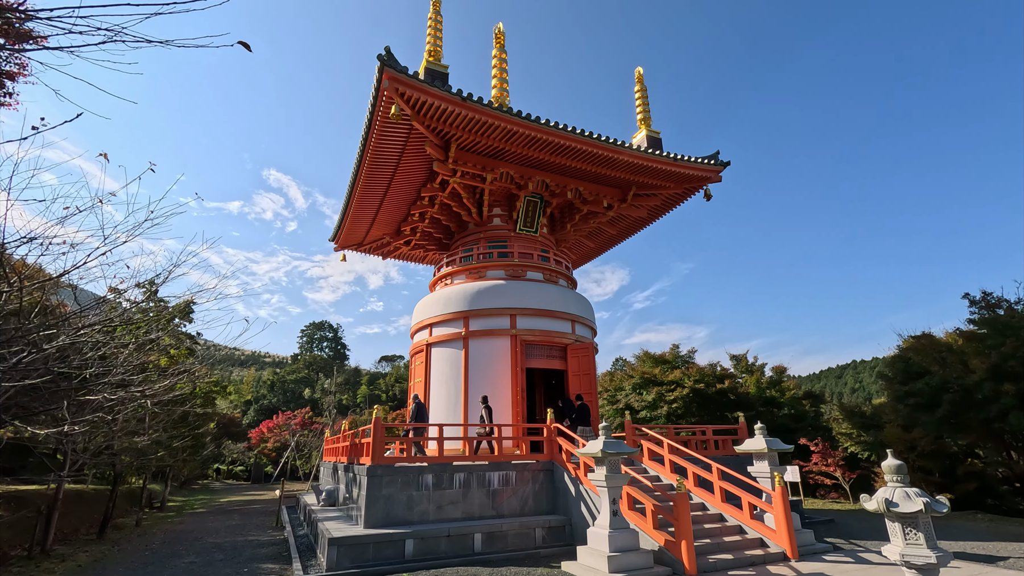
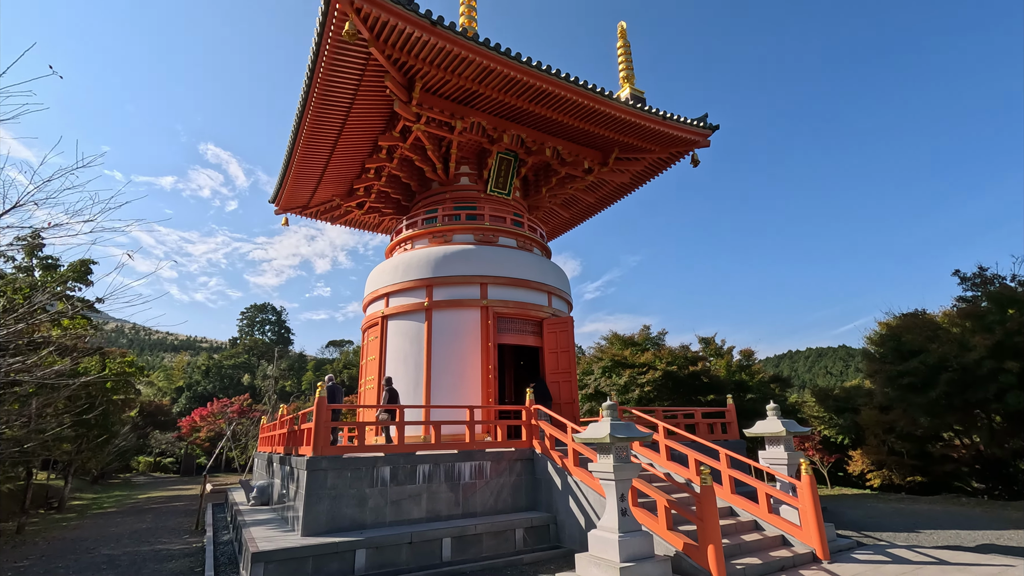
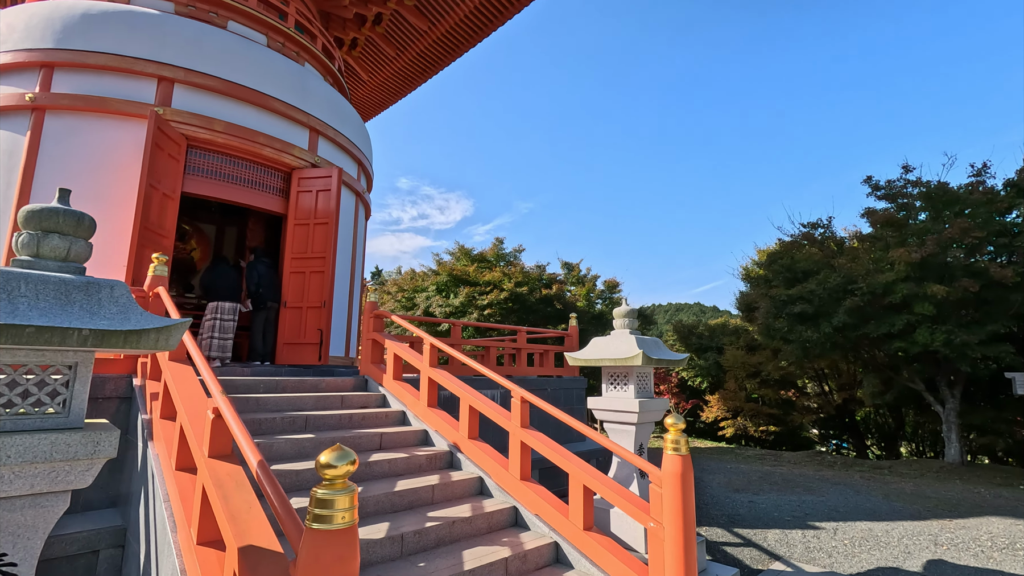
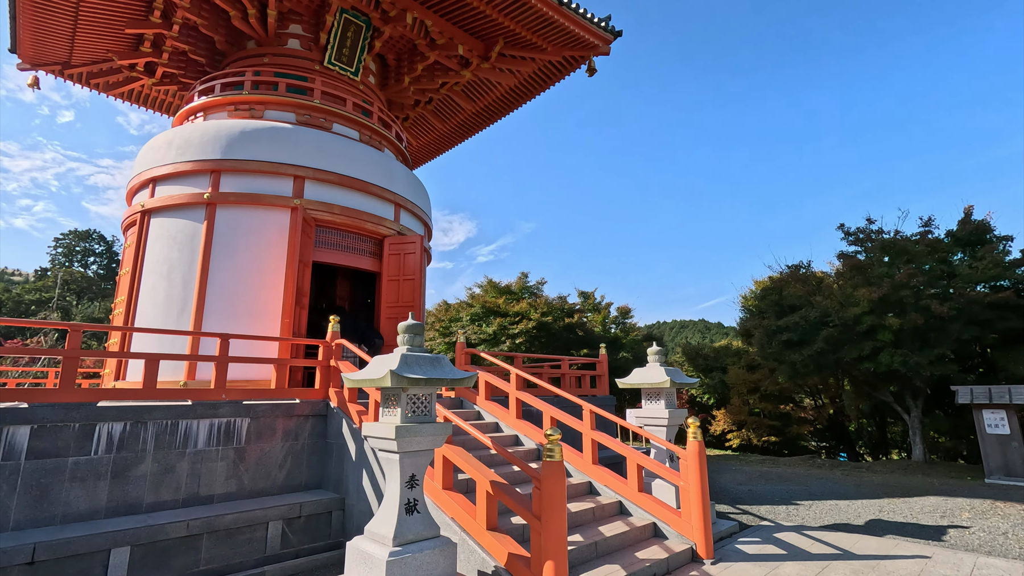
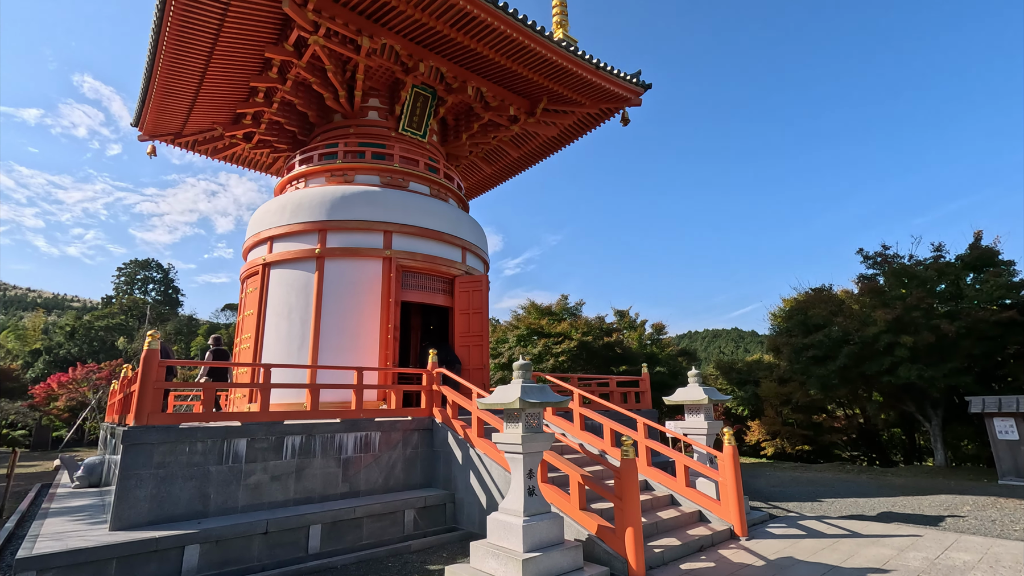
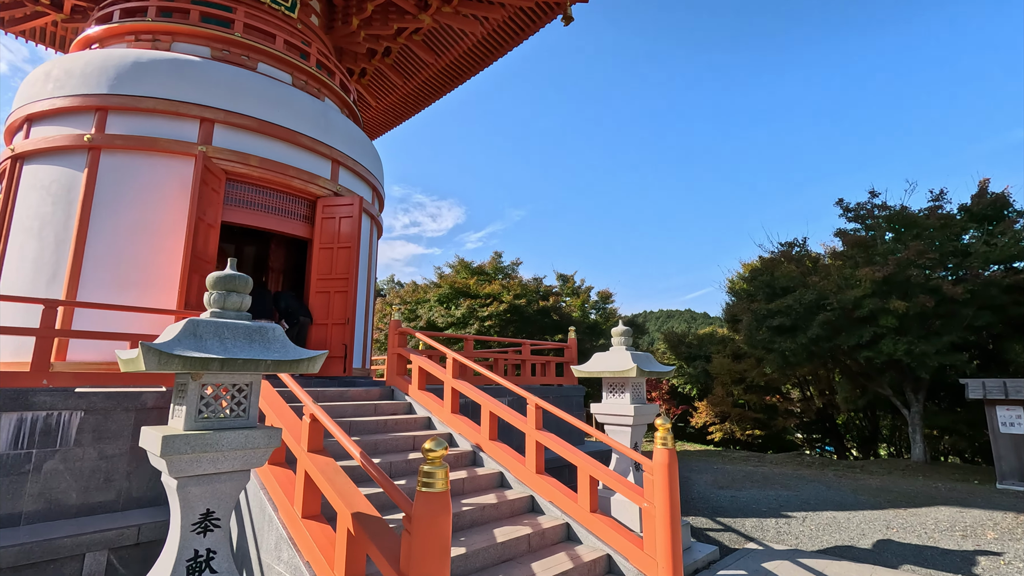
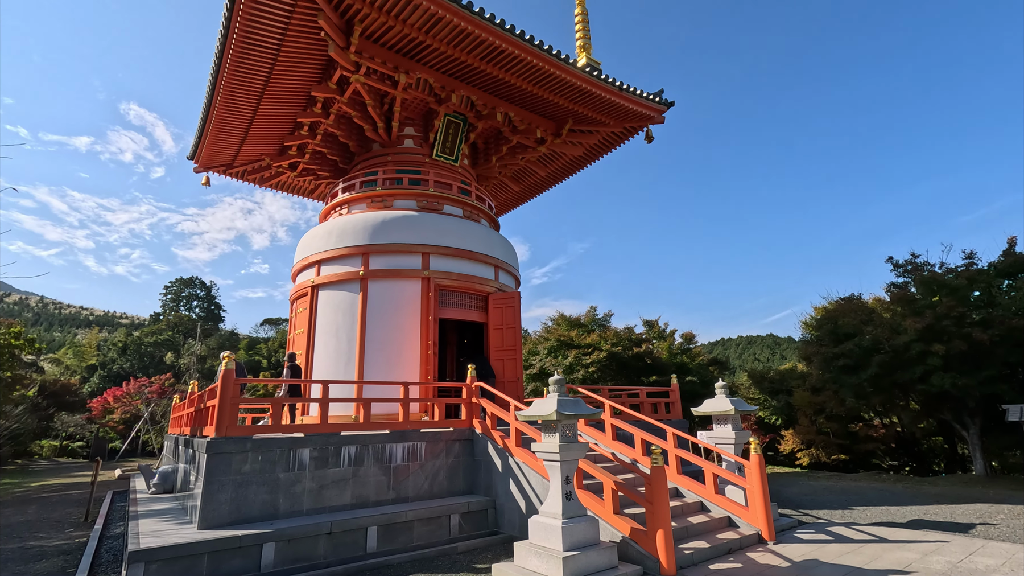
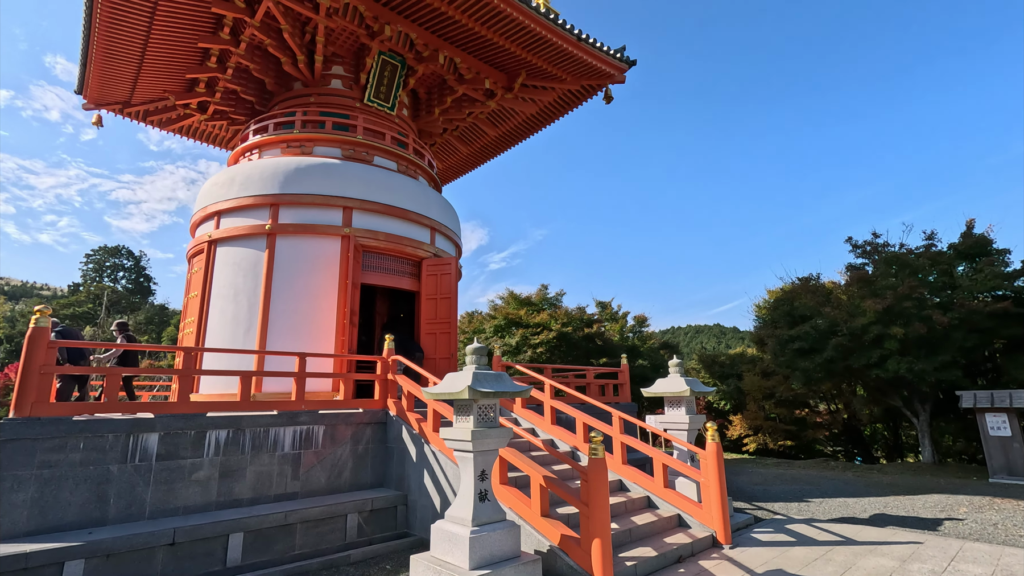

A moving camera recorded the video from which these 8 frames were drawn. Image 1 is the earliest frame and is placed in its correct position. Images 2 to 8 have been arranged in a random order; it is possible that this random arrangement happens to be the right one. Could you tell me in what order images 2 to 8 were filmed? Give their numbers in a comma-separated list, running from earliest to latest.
2, 7, 5, 8, 4, 6, 3
